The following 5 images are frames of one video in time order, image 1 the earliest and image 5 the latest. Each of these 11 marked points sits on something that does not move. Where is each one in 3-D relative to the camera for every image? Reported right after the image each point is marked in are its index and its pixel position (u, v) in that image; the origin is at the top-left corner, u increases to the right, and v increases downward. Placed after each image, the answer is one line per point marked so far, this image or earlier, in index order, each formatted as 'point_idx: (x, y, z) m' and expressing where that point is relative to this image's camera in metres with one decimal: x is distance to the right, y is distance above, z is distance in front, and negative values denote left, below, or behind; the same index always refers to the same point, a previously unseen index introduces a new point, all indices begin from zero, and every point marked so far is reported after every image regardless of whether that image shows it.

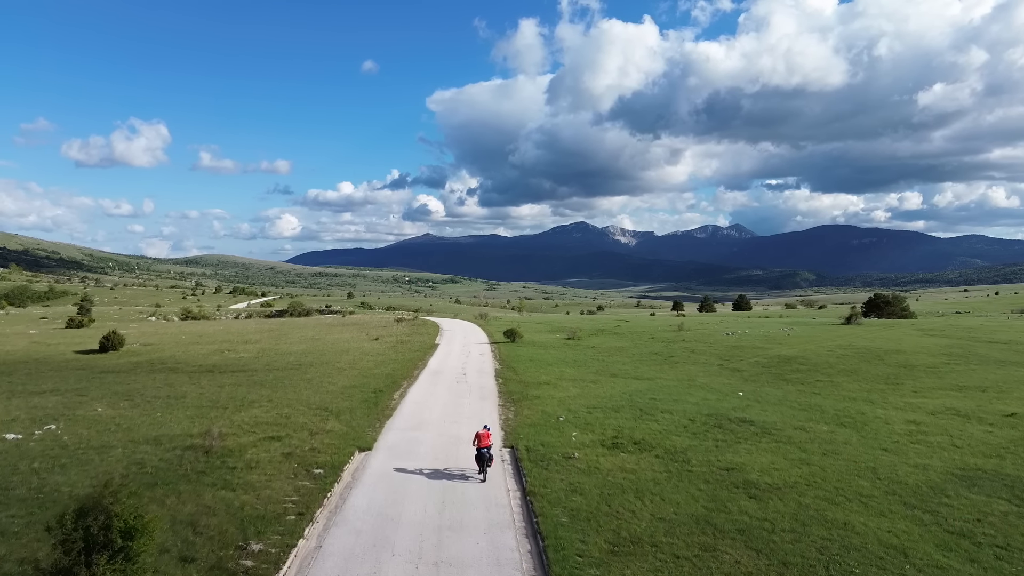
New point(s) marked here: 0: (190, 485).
0: (-10.3, -6.3, +17.1) m
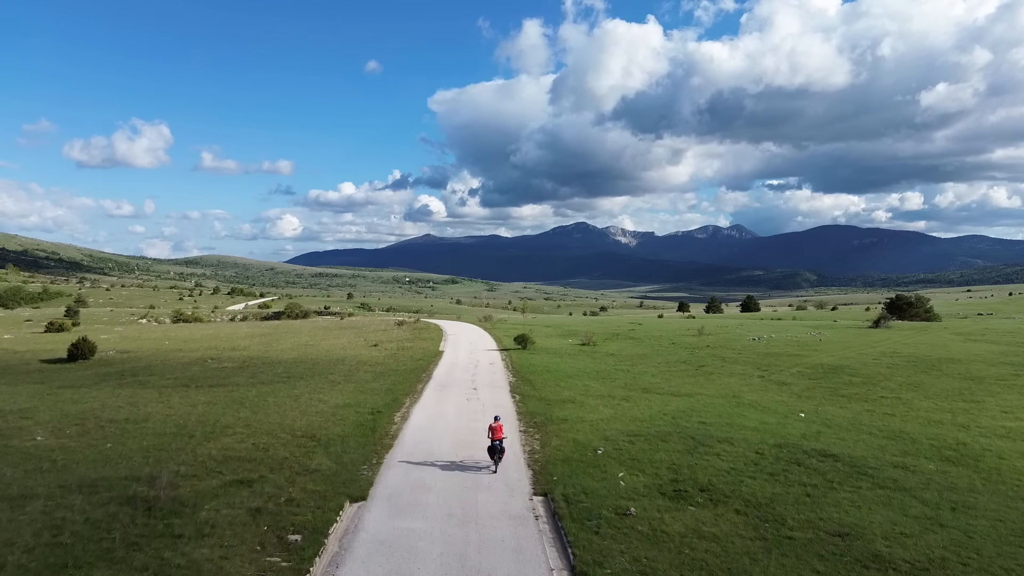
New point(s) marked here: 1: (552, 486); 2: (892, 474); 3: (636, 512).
0: (-9.2, -6.5, +12.3) m
1: (+1.4, -6.7, +18.1) m
2: (+13.5, -6.6, +19.0) m
3: (+3.7, -6.6, +15.9) m
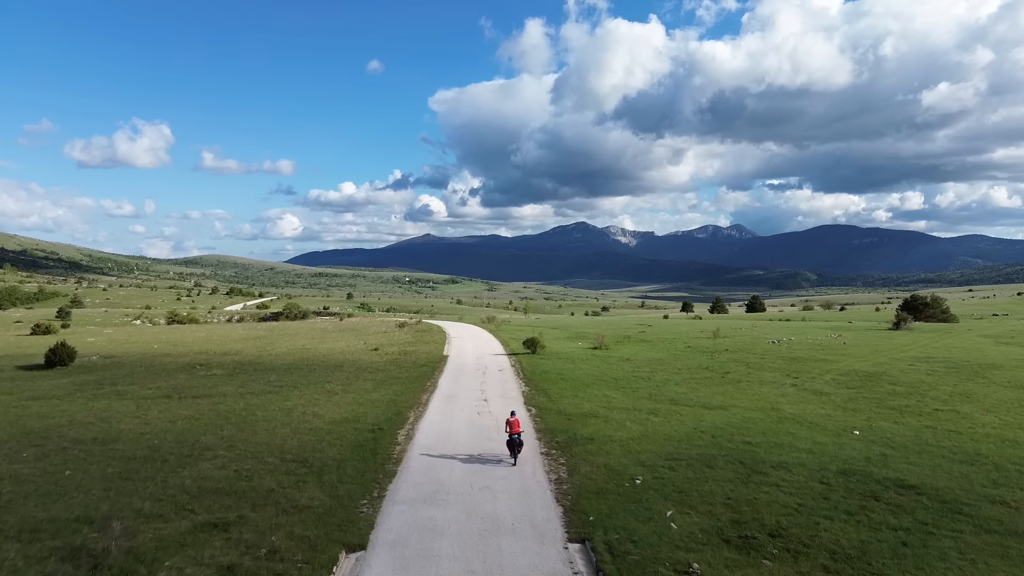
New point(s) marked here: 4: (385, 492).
0: (-8.4, -6.6, +9.2) m
1: (+2.2, -6.8, +15.0) m
2: (+14.3, -6.7, +15.9) m
3: (+4.5, -6.7, +12.8) m
4: (-4.2, -6.7, +17.8) m
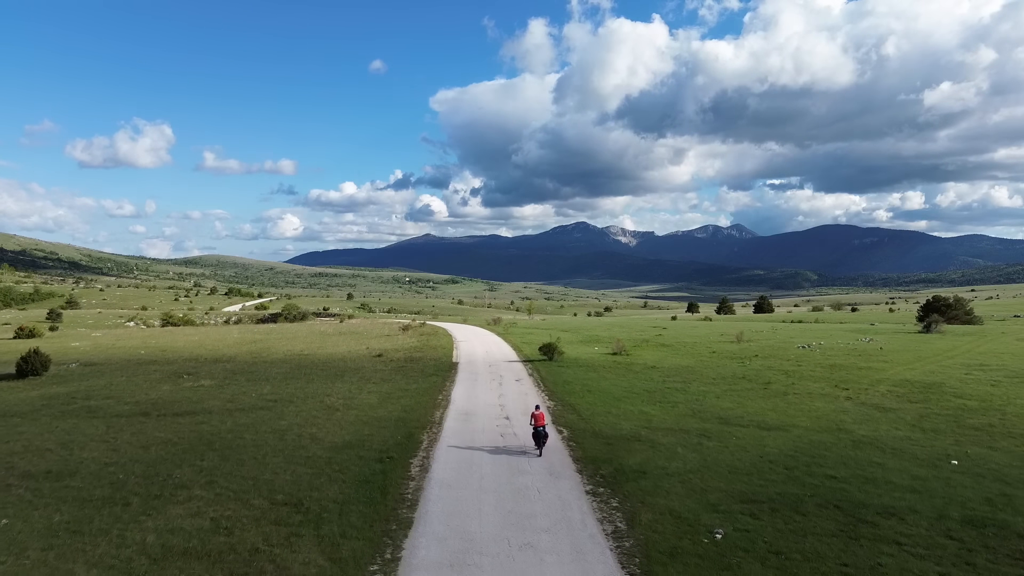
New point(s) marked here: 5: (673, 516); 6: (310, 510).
0: (-7.1, -6.7, +5.4) m
1: (+3.5, -6.9, +11.2) m
2: (+15.6, -6.8, +12.1) m
3: (+5.8, -6.8, +9.0) m
4: (-2.9, -6.8, +14.0) m
5: (+4.8, -6.7, +16.0) m
6: (-6.2, -6.7, +16.3) m
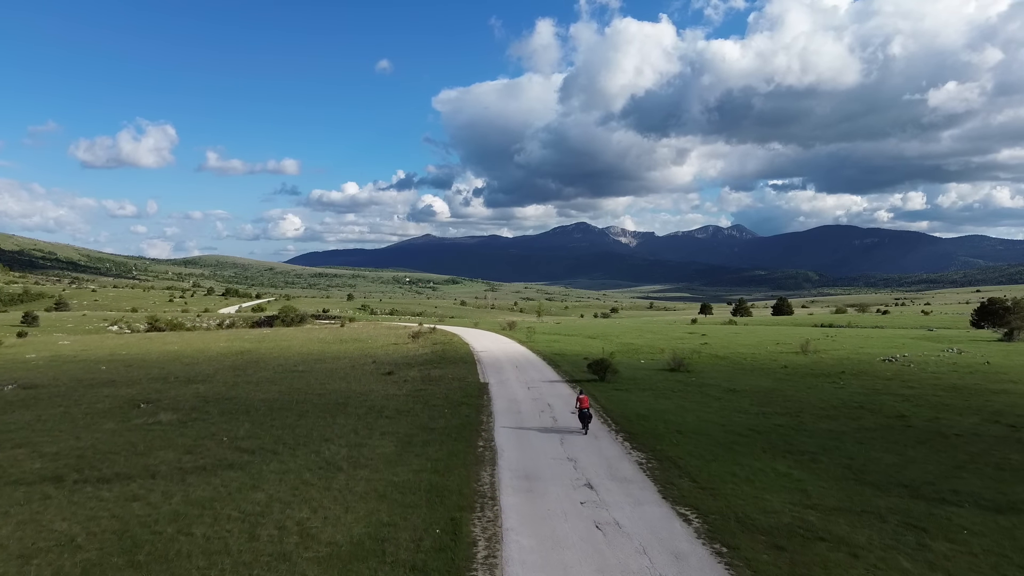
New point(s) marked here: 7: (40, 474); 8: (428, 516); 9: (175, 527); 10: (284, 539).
0: (-4.2, -6.8, -3.3) m
1: (+6.4, -7.0, +2.4) m
2: (+18.5, -7.0, +3.3) m
3: (+8.7, -7.0, +0.2) m
4: (0.0, -7.0, +5.2) m
5: (+7.7, -6.9, +7.3) m
6: (-3.2, -6.9, +7.6) m
7: (-16.8, -6.5, +19.3) m
8: (-2.5, -6.8, +15.9) m
9: (-9.5, -6.7, +15.3) m
10: (-6.1, -6.7, +14.5) m
